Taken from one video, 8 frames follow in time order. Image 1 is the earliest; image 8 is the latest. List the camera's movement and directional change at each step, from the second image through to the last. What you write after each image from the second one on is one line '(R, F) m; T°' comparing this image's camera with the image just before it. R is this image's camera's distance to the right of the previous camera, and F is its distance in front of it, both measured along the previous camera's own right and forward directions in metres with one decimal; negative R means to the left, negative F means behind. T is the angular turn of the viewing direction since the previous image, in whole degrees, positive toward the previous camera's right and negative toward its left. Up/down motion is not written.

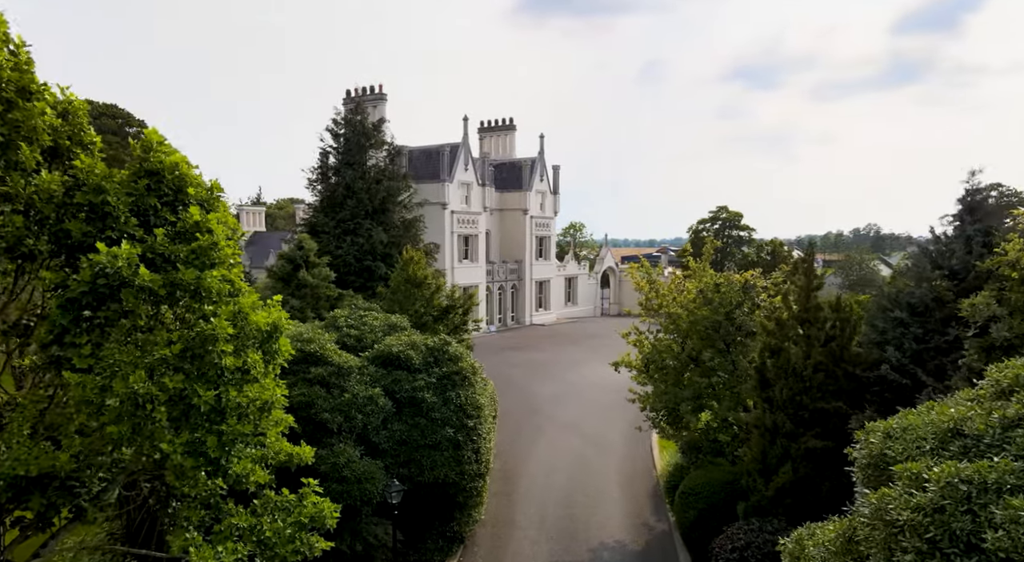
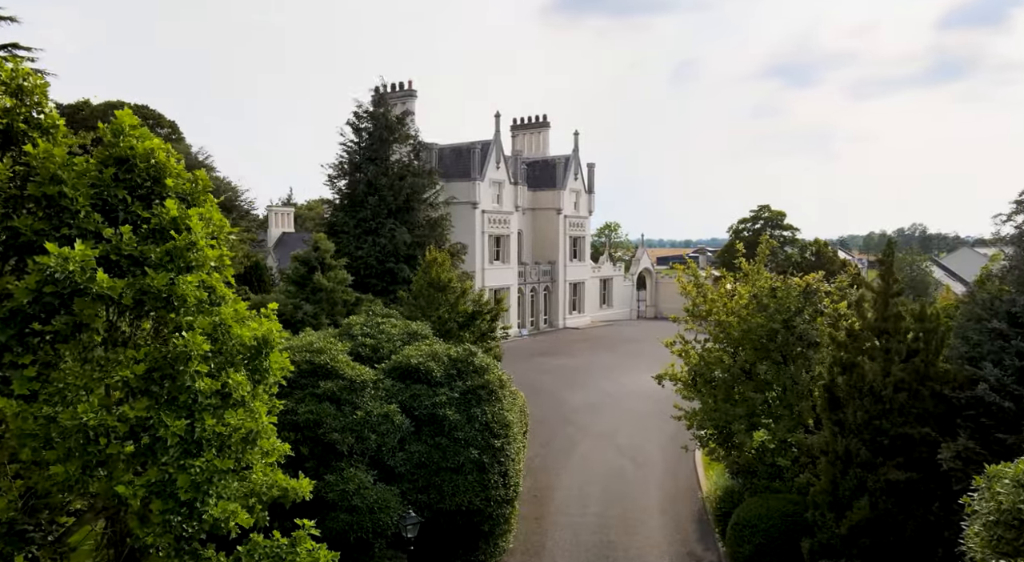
(0.0, +1.5) m; -2°
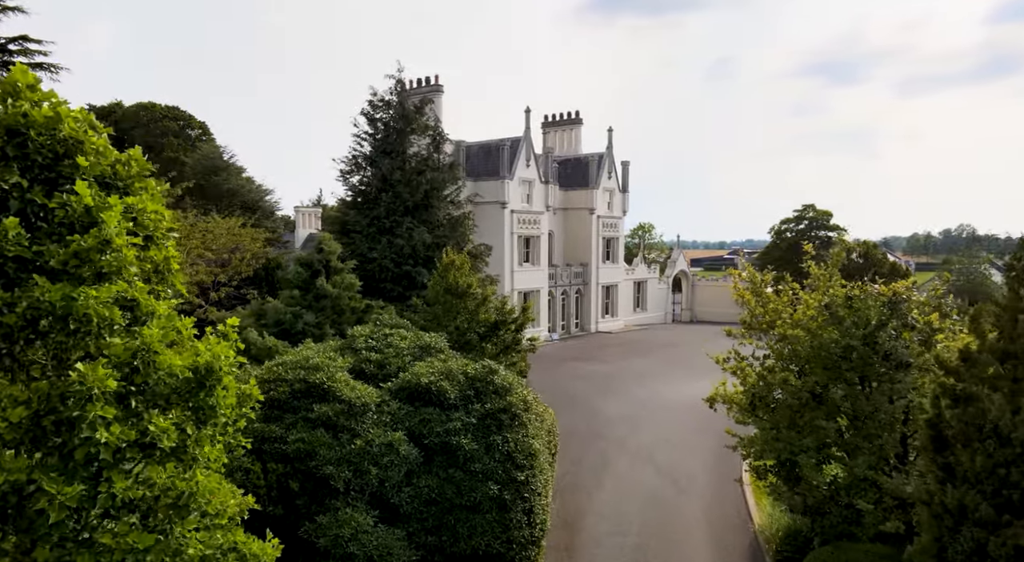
(+0.1, +2.0) m; -2°
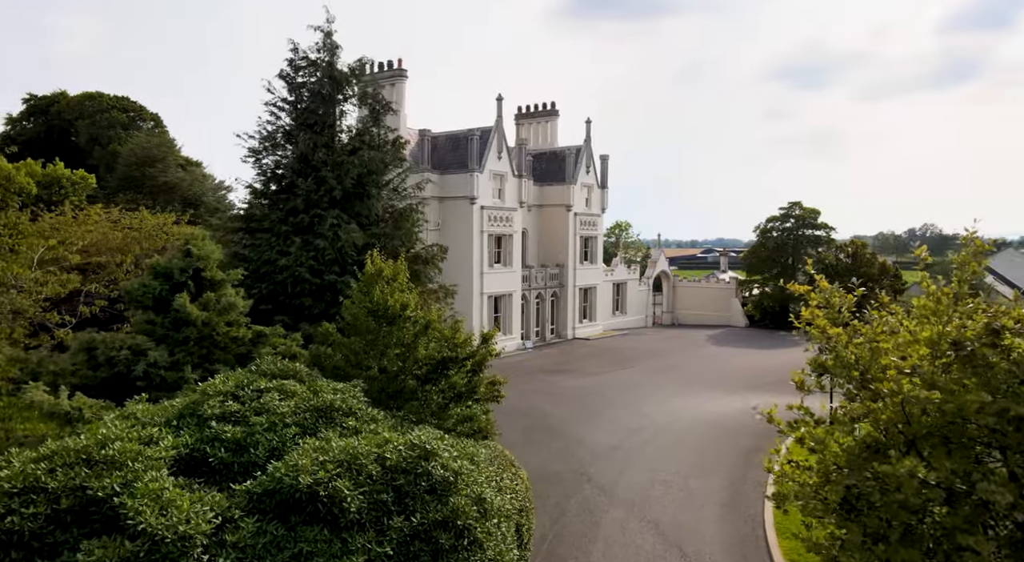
(+0.3, +4.8) m; +2°
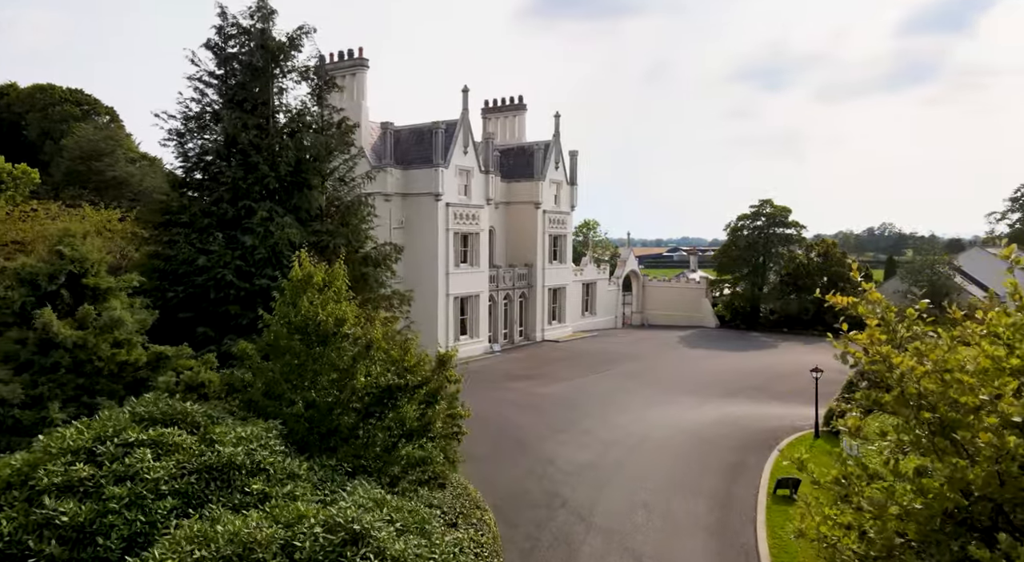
(0.0, +2.1) m; +2°
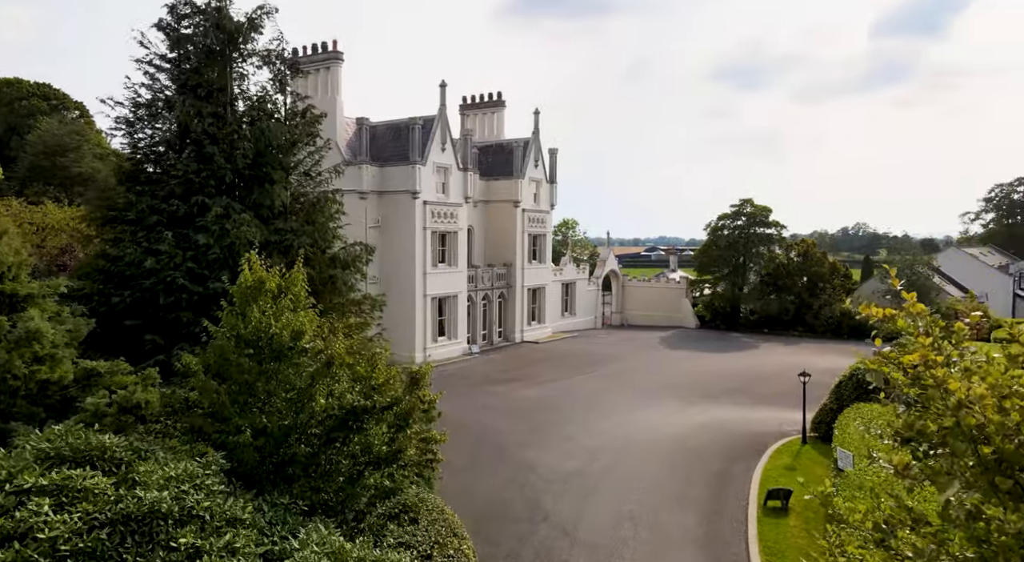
(0.0, +1.0) m; +2°
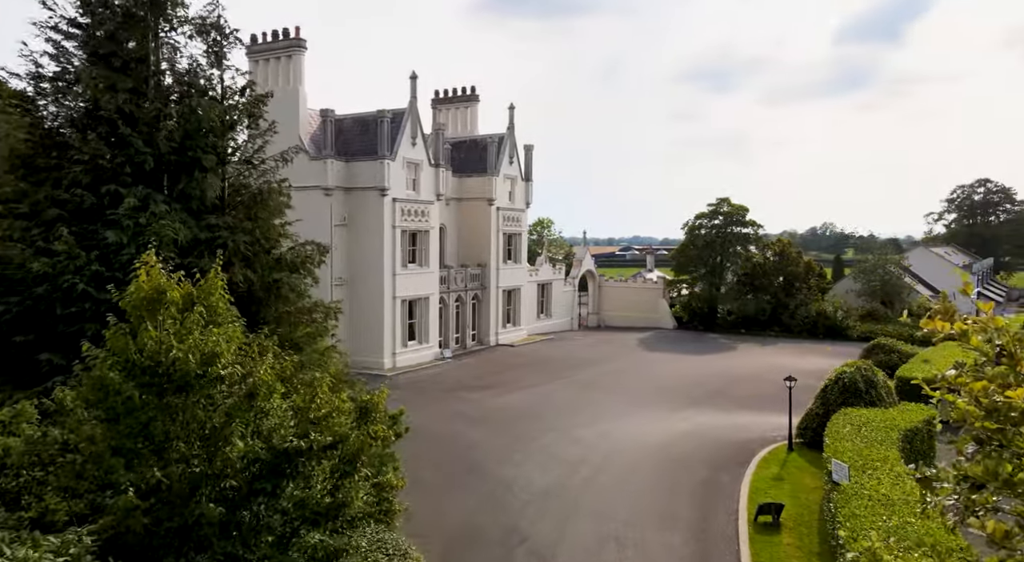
(0.0, +1.6) m; +2°
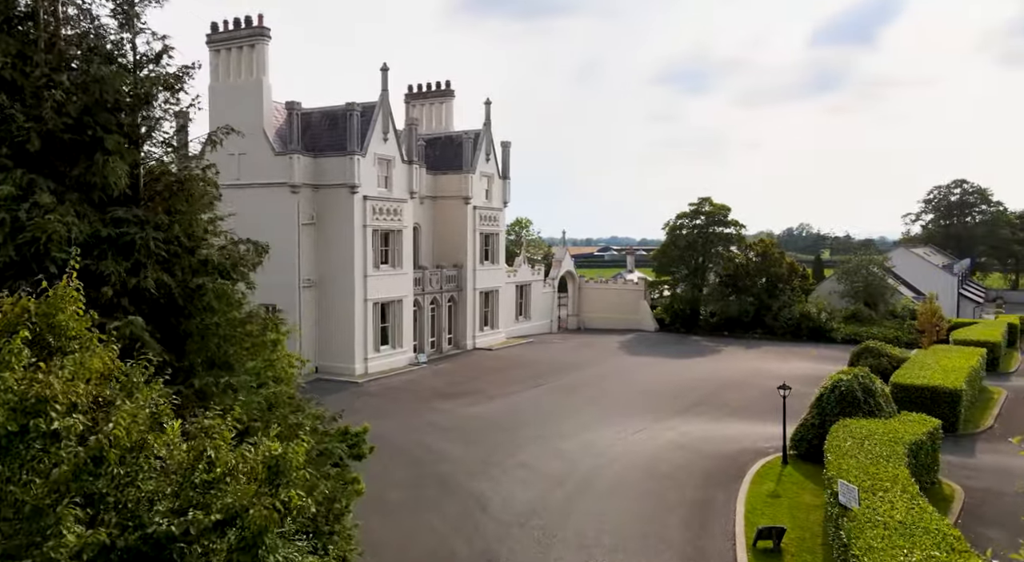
(+0.1, +1.7) m; +2°
